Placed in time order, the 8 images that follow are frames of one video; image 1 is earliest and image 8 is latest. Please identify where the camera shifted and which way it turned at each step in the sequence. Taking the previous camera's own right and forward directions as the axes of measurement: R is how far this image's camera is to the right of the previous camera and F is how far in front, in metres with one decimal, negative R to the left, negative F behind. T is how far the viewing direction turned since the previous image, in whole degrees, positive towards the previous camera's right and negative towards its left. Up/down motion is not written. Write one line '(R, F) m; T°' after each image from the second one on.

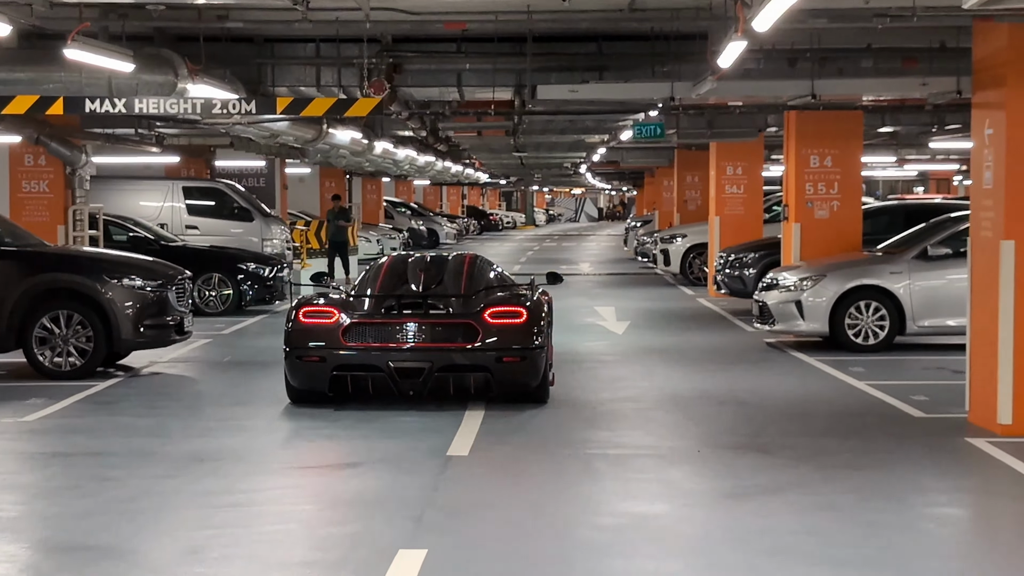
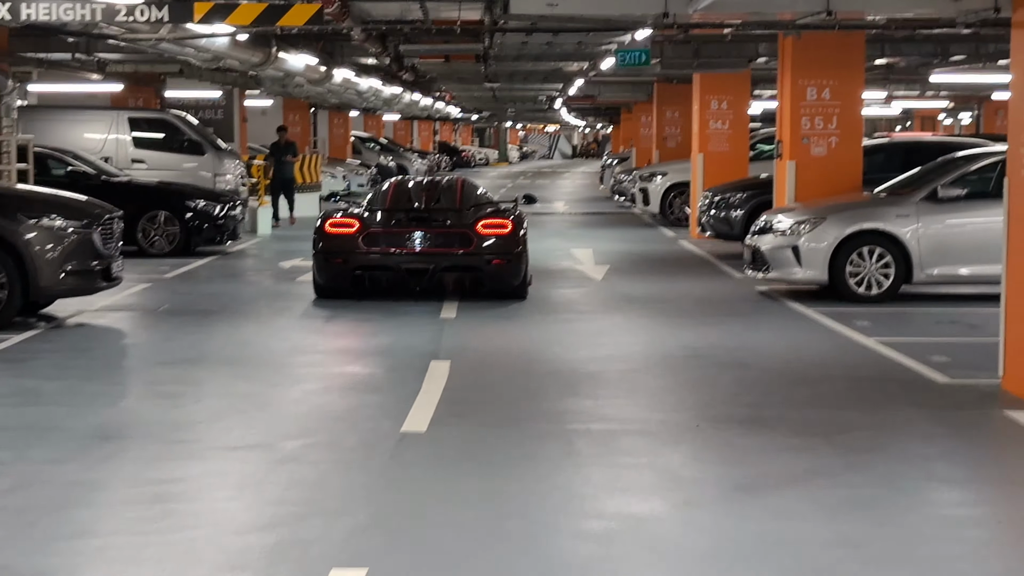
(0.0, +1.2) m; +1°
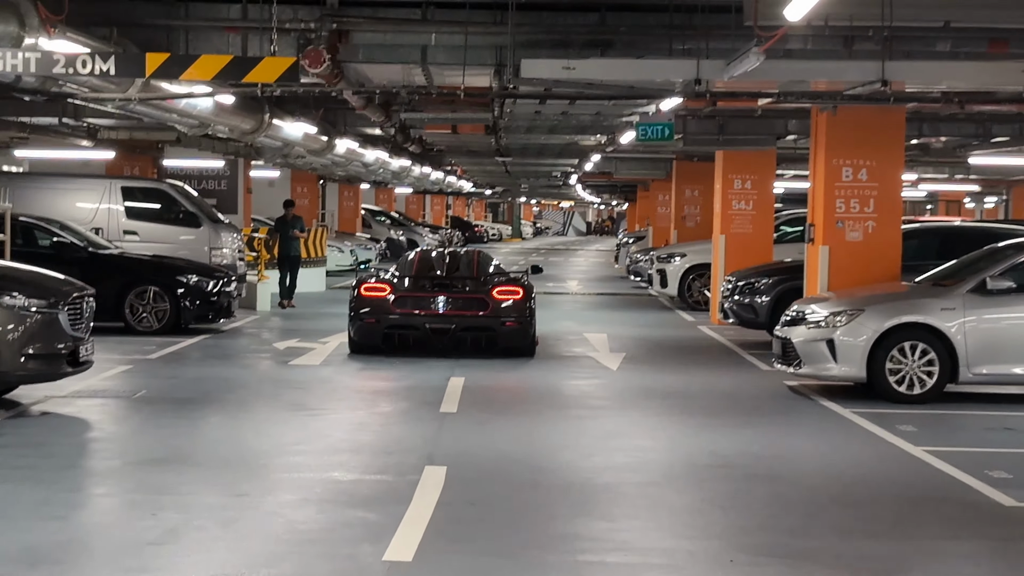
(0.0, +1.0) m; 0°
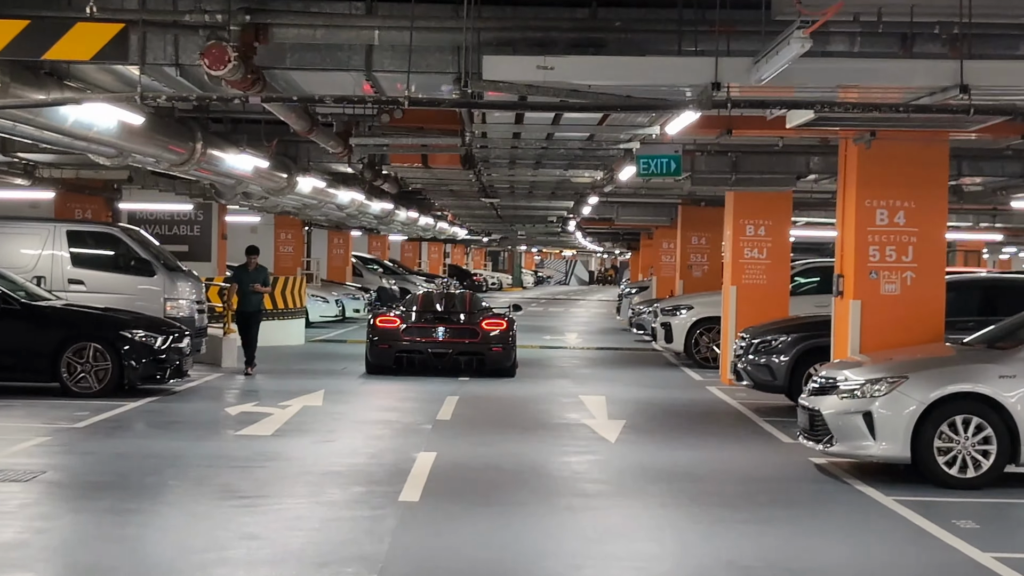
(+0.1, +1.7) m; 0°
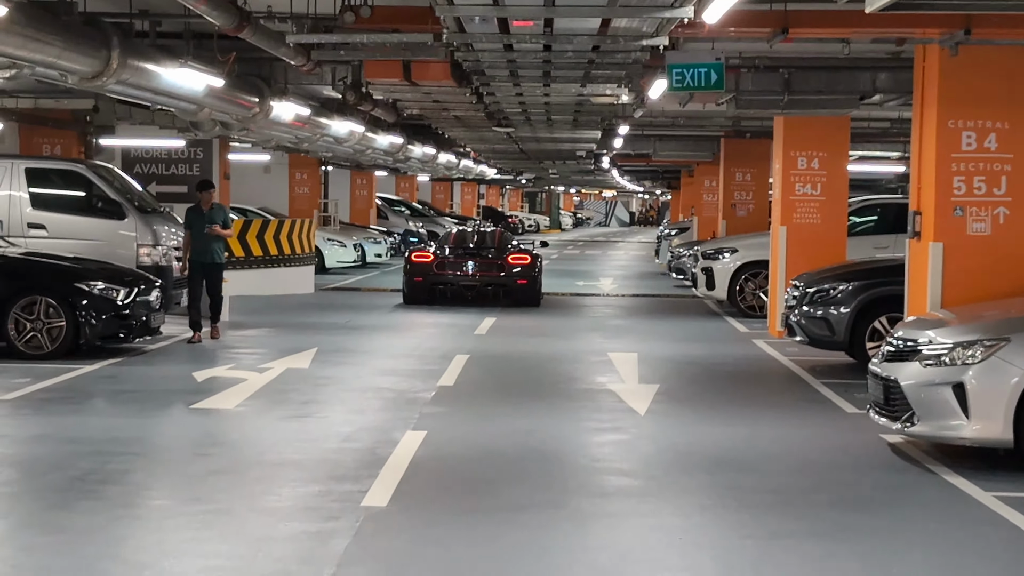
(+0.2, +1.9) m; -2°
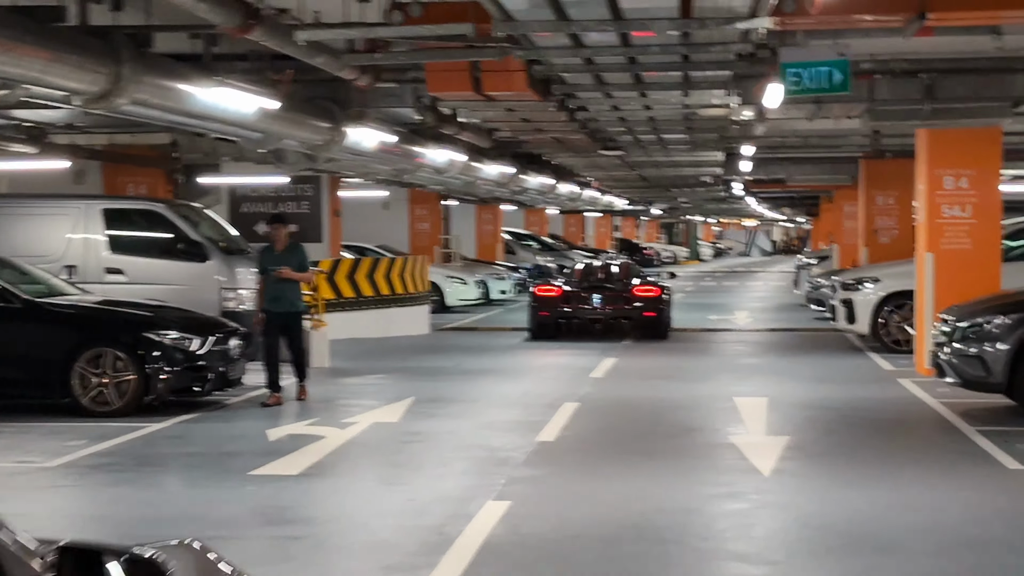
(+0.2, +1.2) m; -5°
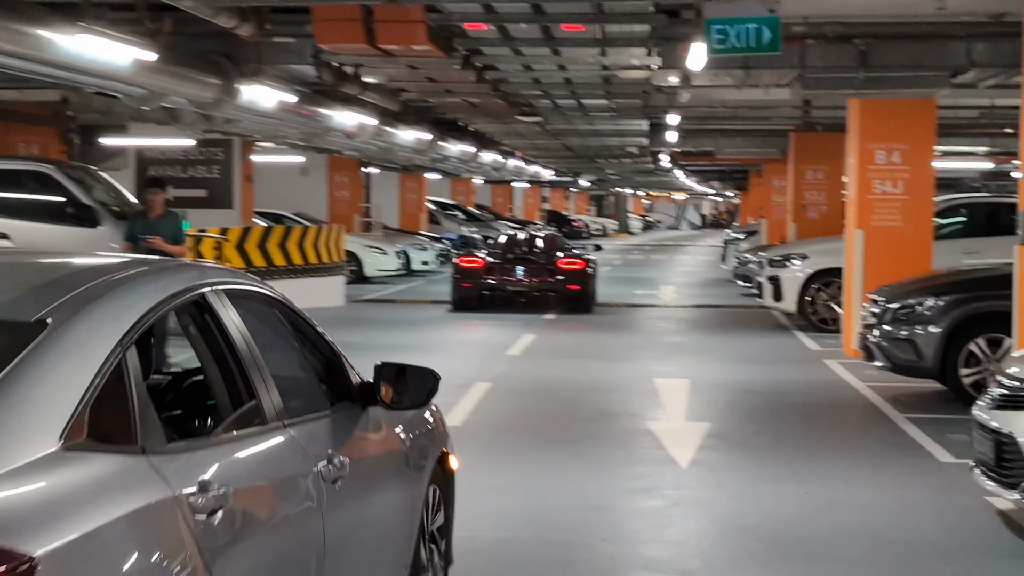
(+0.1, +0.6) m; +2°
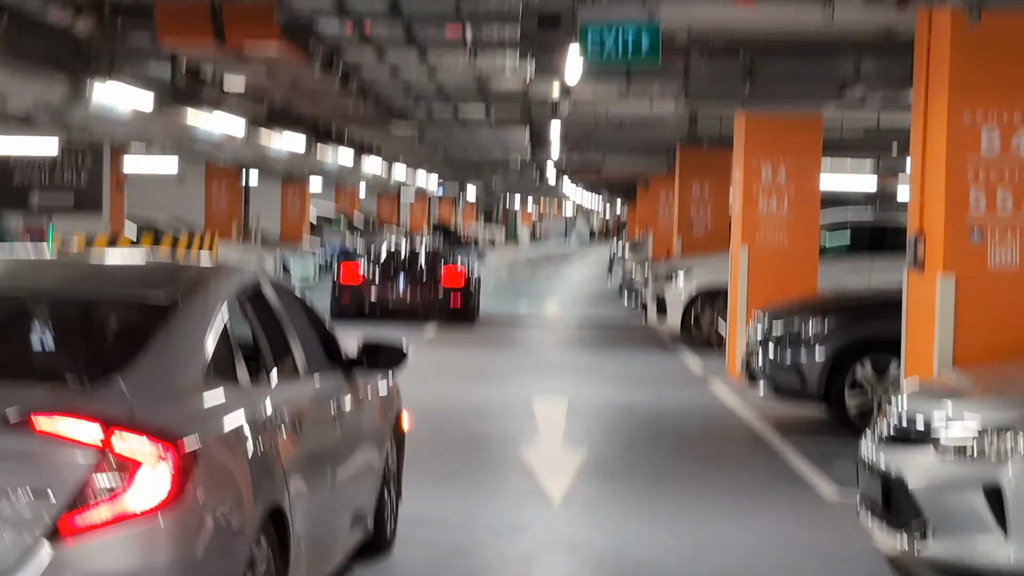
(+0.1, +0.5) m; +4°
